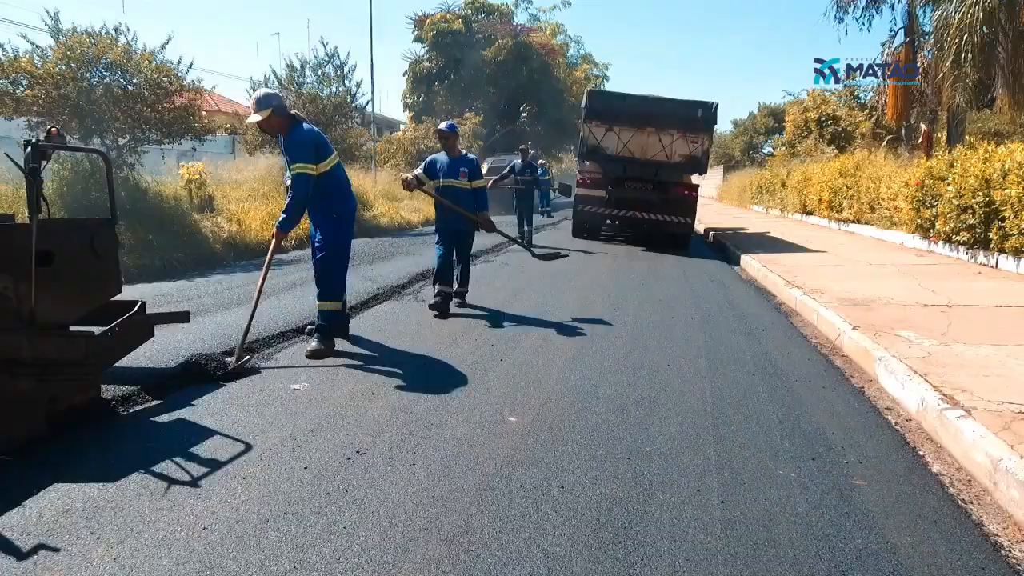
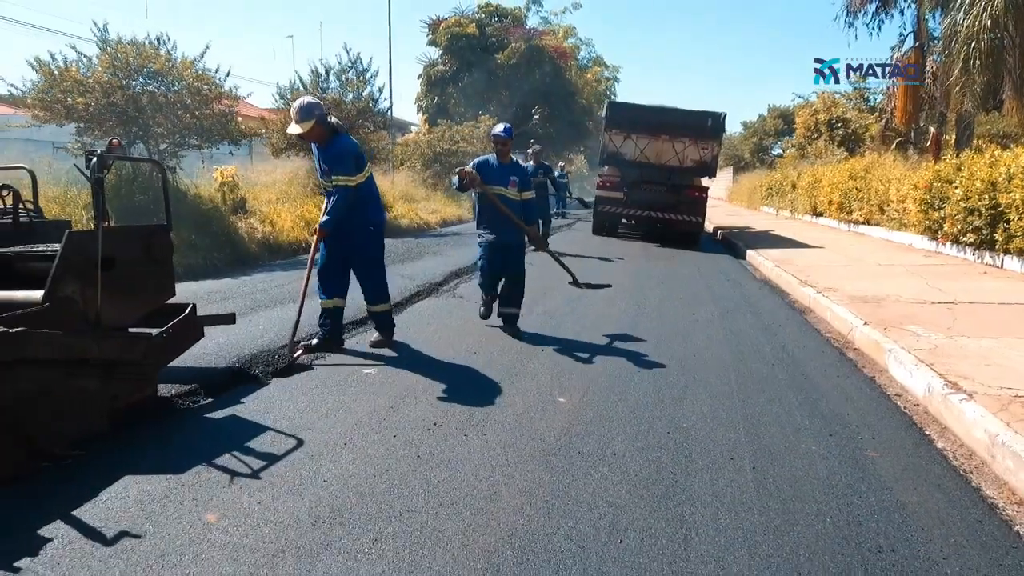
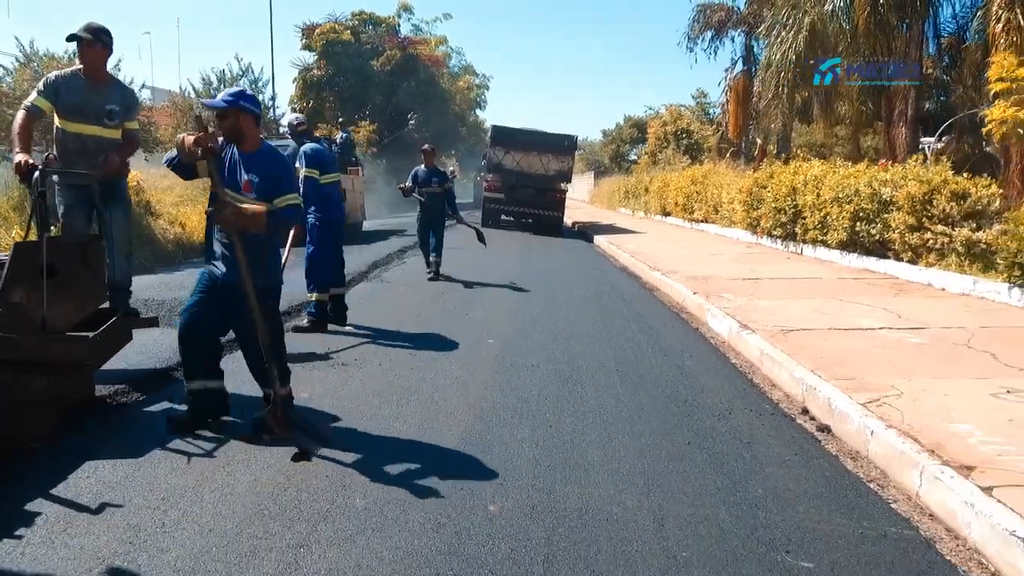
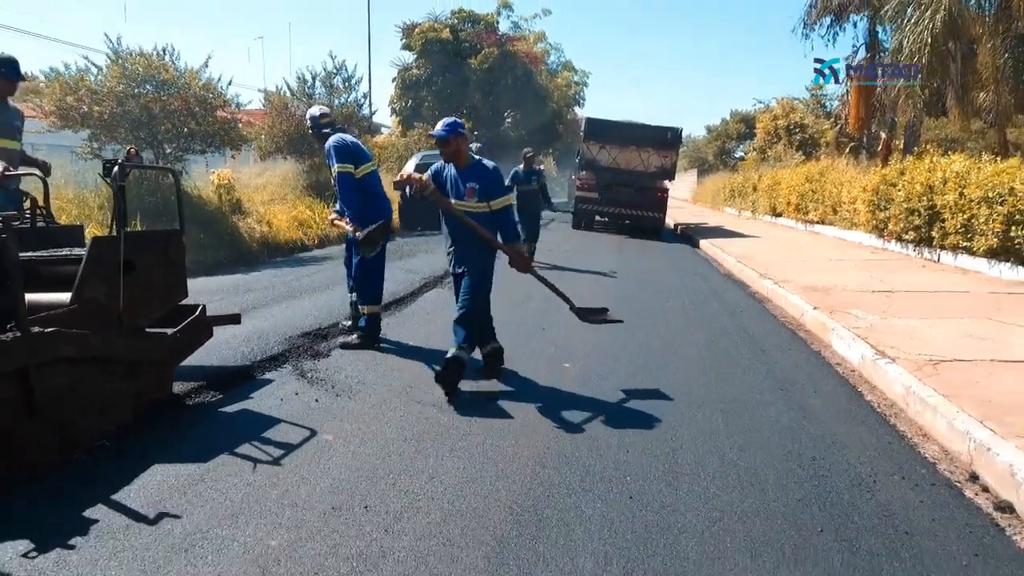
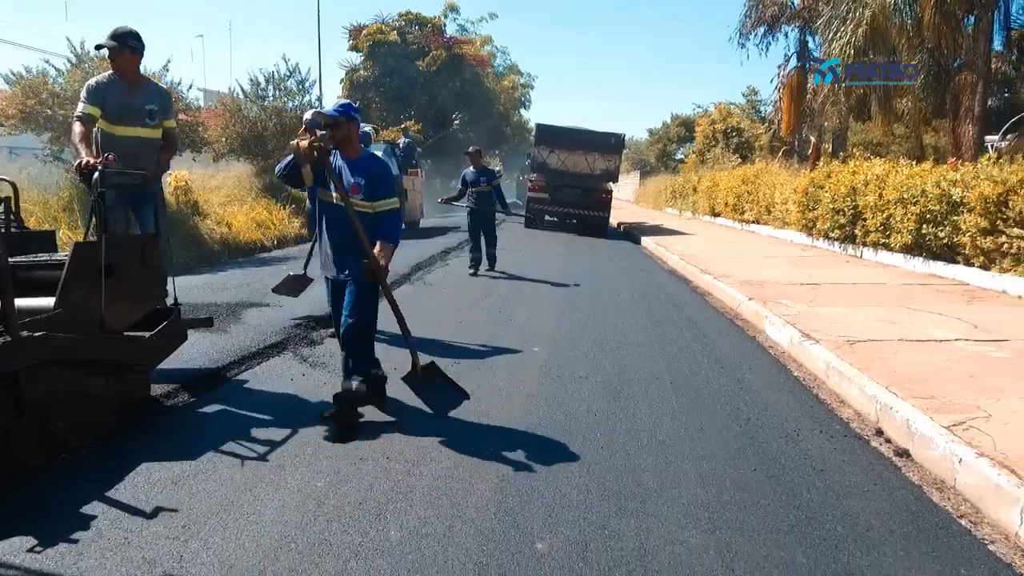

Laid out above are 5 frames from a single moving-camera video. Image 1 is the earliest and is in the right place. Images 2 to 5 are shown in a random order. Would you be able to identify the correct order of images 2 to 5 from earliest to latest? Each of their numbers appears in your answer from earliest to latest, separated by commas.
2, 4, 5, 3
